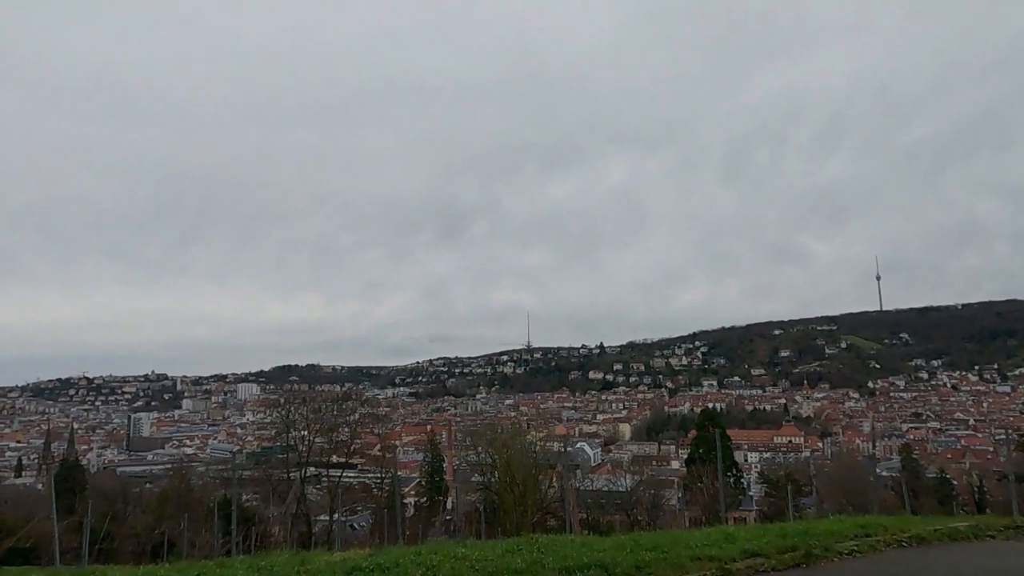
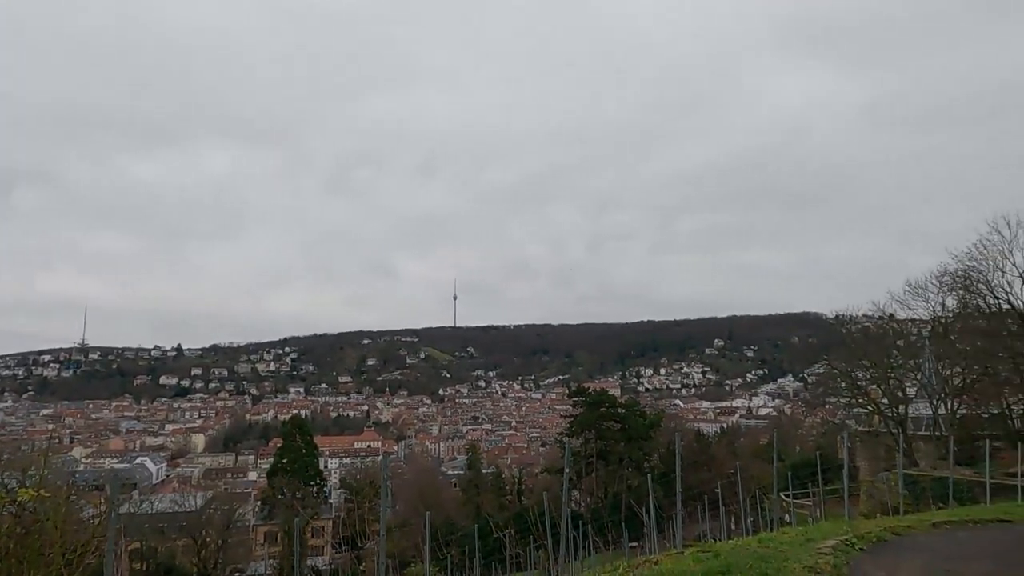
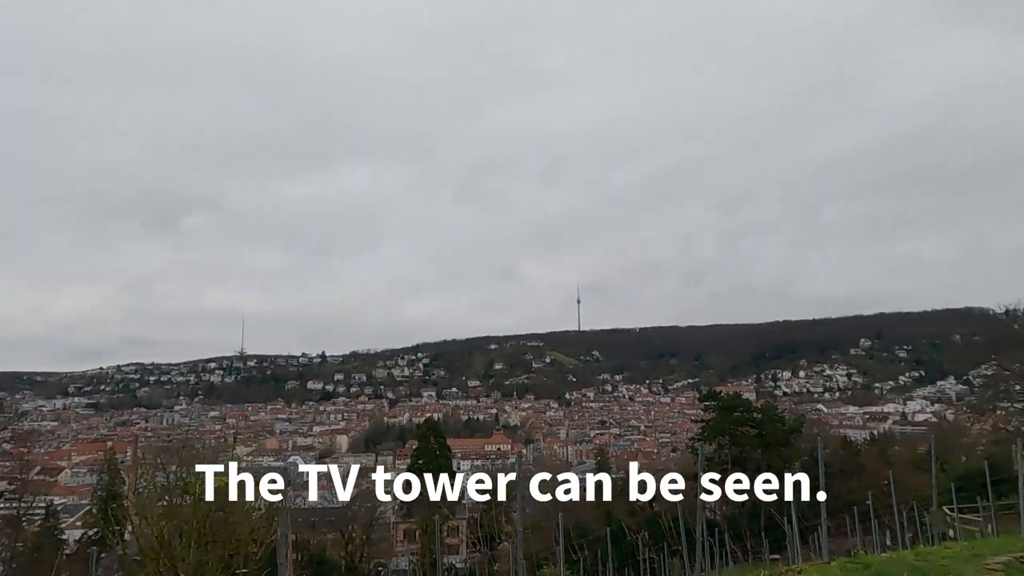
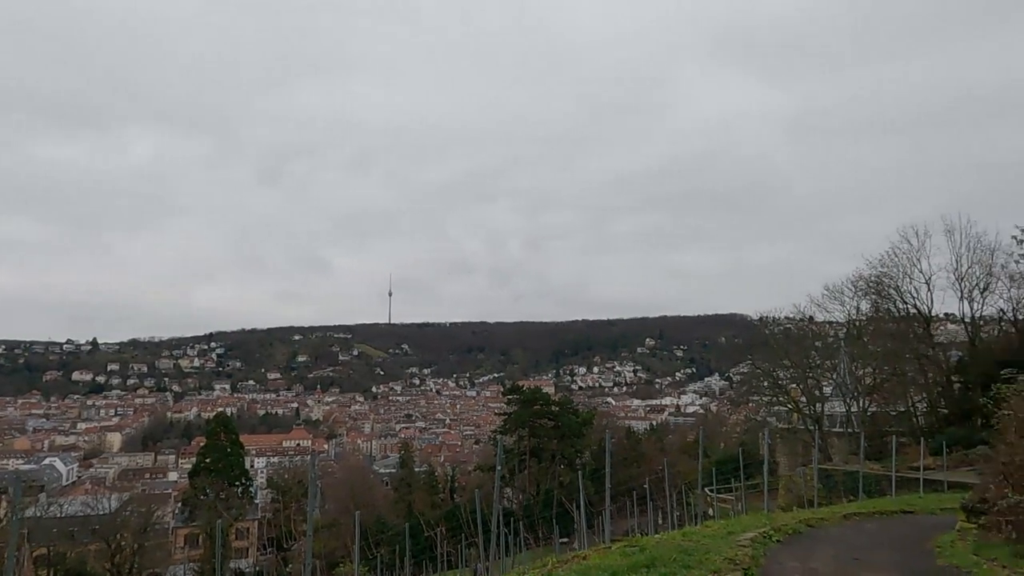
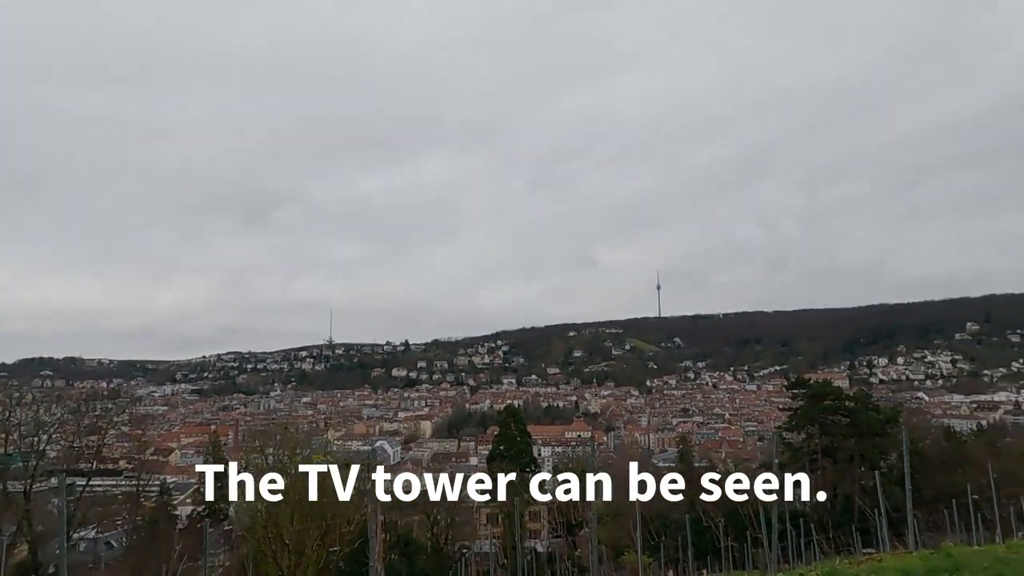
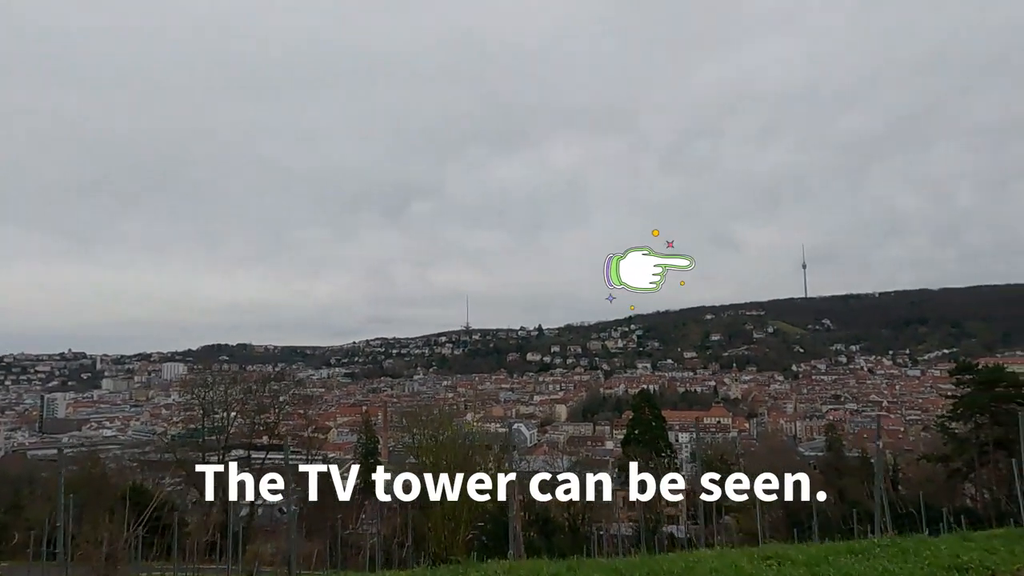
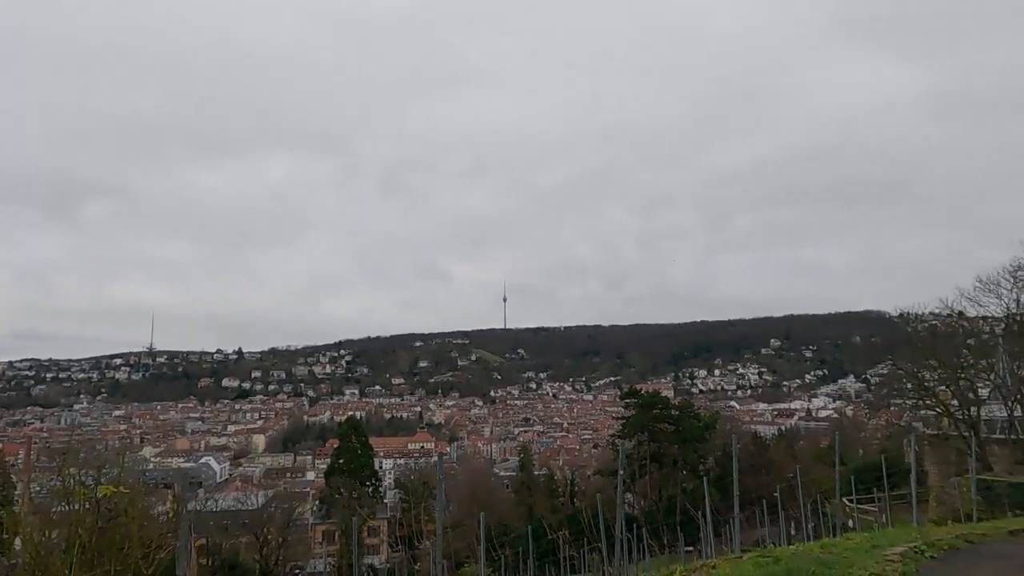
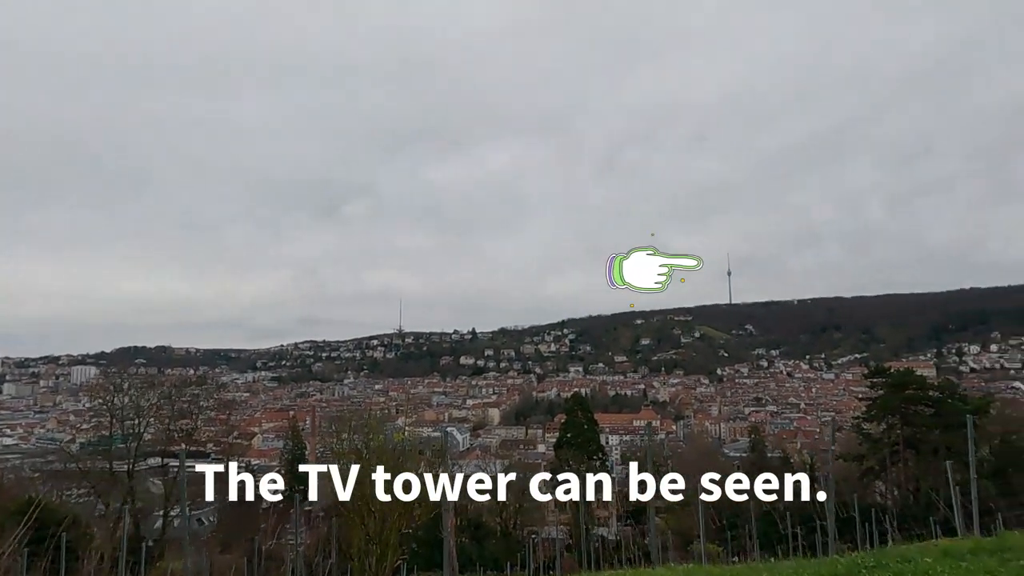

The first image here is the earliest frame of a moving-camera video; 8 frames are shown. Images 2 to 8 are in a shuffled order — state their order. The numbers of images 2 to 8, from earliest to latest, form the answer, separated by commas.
6, 8, 5, 3, 7, 2, 4
